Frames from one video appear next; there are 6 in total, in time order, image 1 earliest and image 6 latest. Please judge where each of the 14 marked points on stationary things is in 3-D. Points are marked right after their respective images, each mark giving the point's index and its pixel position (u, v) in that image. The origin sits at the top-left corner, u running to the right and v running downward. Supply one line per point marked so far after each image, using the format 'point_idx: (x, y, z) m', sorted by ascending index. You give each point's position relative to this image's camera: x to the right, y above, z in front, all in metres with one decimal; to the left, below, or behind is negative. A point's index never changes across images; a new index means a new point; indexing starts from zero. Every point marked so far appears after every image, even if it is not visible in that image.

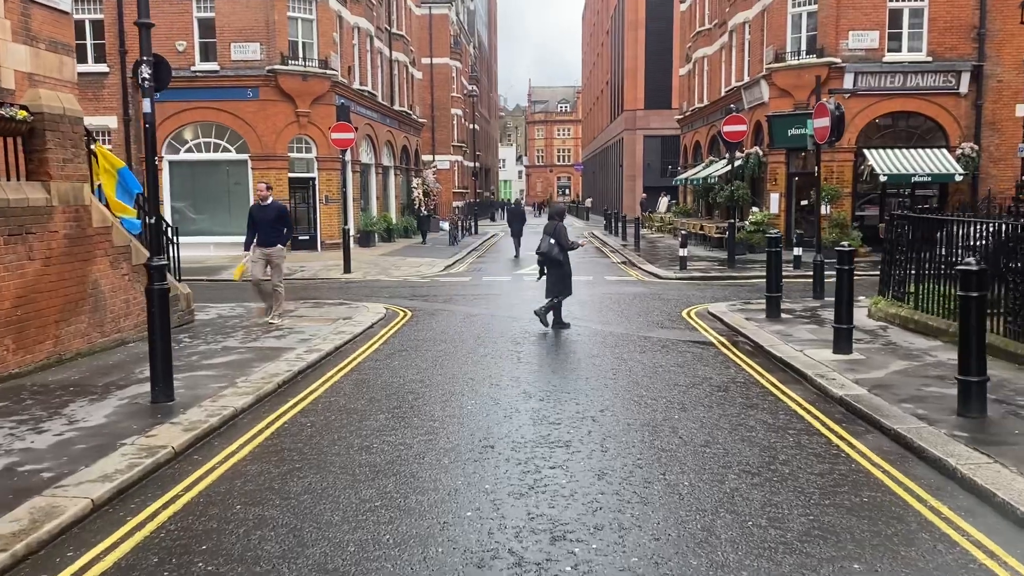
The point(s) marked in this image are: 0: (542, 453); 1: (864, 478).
0: (+0.2, -1.1, +5.6) m
1: (+2.1, -1.1, +5.2) m
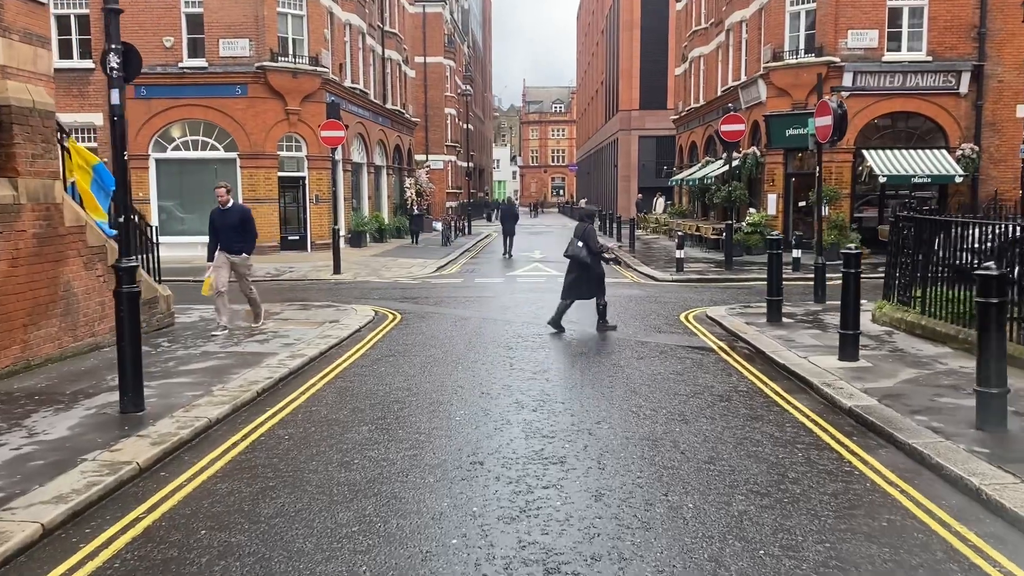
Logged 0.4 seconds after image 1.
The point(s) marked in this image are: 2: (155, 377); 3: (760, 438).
0: (+0.1, -1.1, +5.2) m
1: (+2.0, -1.2, +4.9) m
2: (-3.2, -0.8, +7.8) m
3: (+1.7, -1.1, +6.1) m
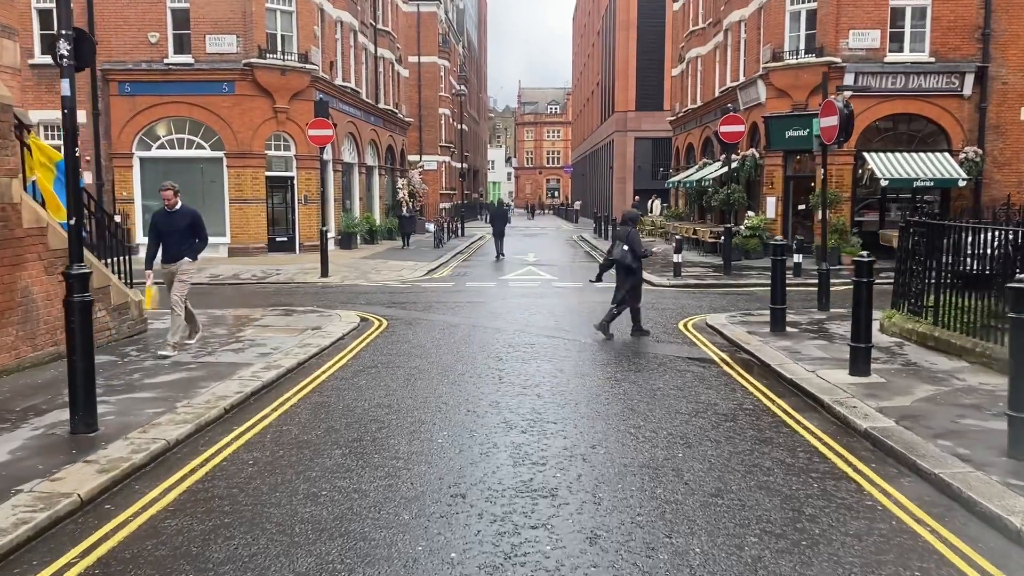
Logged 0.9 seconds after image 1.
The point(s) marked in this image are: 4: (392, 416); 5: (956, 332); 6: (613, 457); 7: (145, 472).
0: (+0.1, -1.2, +4.7) m
1: (+2.0, -1.3, +4.3) m
2: (-3.3, -0.9, +7.3) m
3: (+1.6, -1.1, +5.6) m
4: (-0.9, -1.0, +6.7) m
5: (+4.6, -0.5, +9.1) m
6: (+0.6, -1.1, +5.6) m
7: (-2.3, -1.1, +5.4) m
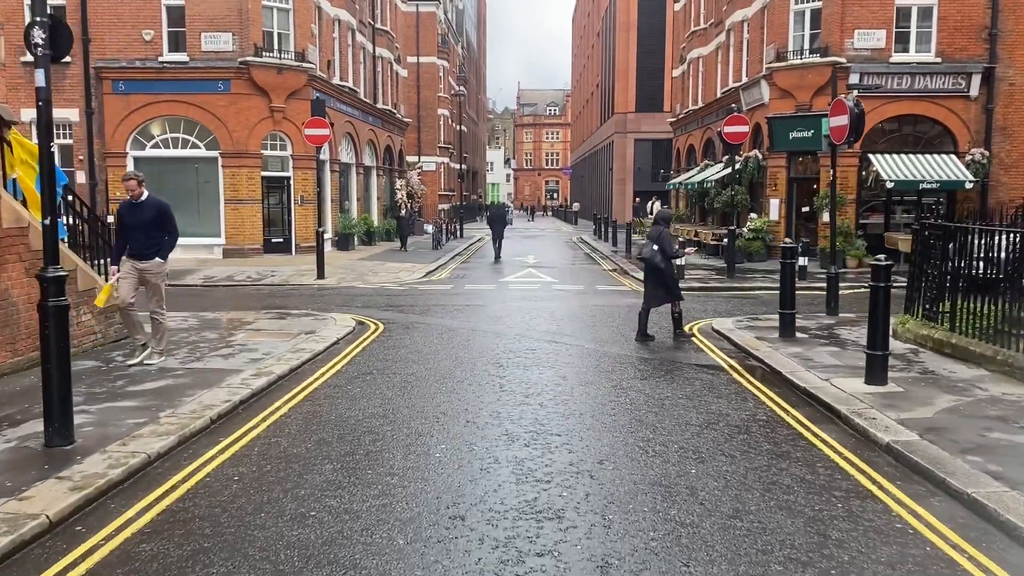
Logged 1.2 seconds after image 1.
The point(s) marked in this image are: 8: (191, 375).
0: (+0.1, -1.2, +4.3) m
1: (+2.0, -1.3, +4.0) m
2: (-3.3, -0.9, +6.9) m
3: (+1.7, -1.2, +5.2) m
4: (-0.9, -1.0, +6.4) m
5: (+4.6, -0.5, +8.7) m
6: (+0.7, -1.1, +5.2) m
7: (-2.2, -1.2, +5.1) m
8: (-3.0, -0.8, +8.2) m
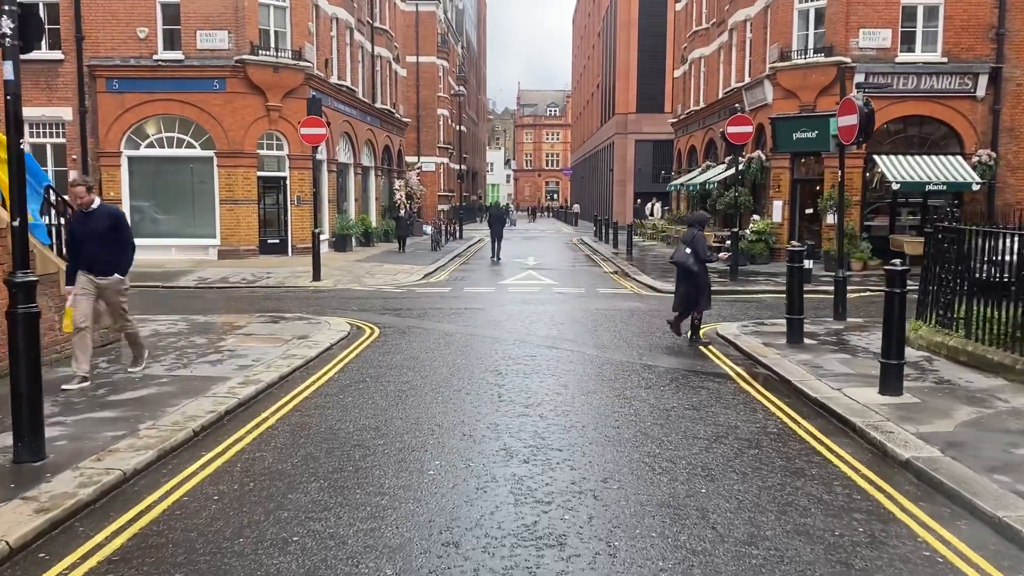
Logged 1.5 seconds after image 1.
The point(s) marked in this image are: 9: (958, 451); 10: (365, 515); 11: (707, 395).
0: (+0.1, -1.2, +4.0) m
1: (+2.0, -1.3, +3.7) m
2: (-3.3, -0.9, +6.6) m
3: (+1.6, -1.2, +4.9) m
4: (-0.9, -1.1, +6.1) m
5: (+4.6, -0.6, +8.4) m
6: (+0.6, -1.2, +4.9) m
7: (-2.3, -1.2, +4.7) m
8: (-3.0, -0.8, +7.8) m
9: (+2.9, -1.1, +5.8) m
10: (-0.8, -1.2, +4.6) m
11: (+1.7, -0.9, +7.7) m
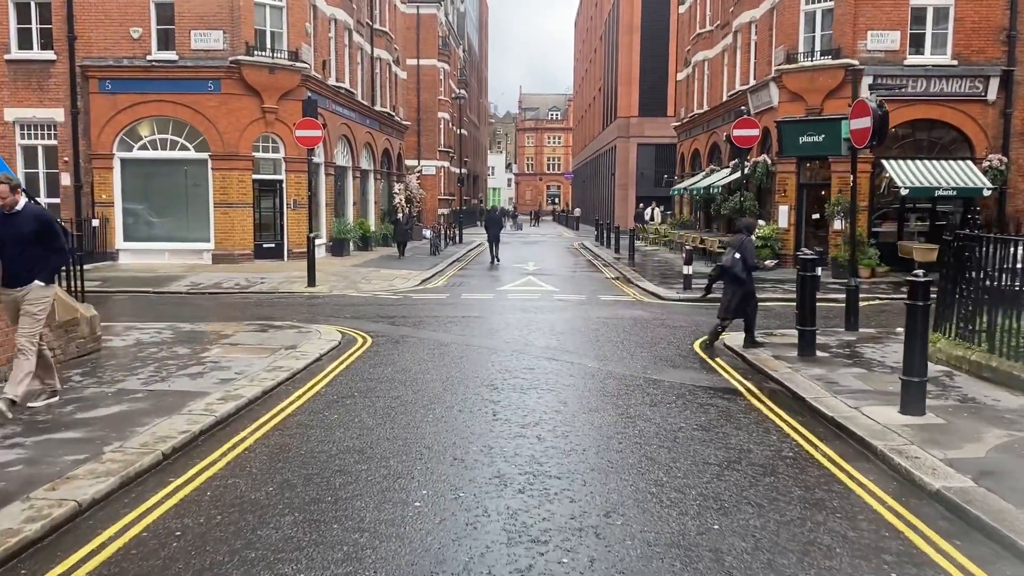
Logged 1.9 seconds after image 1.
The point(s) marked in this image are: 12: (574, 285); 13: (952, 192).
0: (0.0, -1.3, +3.5) m
1: (+1.9, -1.4, +3.2) m
2: (-3.3, -1.0, +6.1) m
3: (+1.6, -1.3, +4.4) m
4: (-1.0, -1.1, +5.6) m
5: (+4.6, -0.7, +8.0) m
6: (+0.6, -1.2, +4.4) m
7: (-2.3, -1.3, +4.3) m
8: (-3.0, -0.9, +7.4) m
9: (+2.9, -1.2, +5.3) m
10: (-0.8, -1.3, +4.1) m
11: (+1.7, -1.0, +7.2) m
12: (+1.4, +0.1, +19.2) m
13: (+10.0, +2.2, +20.0) m
